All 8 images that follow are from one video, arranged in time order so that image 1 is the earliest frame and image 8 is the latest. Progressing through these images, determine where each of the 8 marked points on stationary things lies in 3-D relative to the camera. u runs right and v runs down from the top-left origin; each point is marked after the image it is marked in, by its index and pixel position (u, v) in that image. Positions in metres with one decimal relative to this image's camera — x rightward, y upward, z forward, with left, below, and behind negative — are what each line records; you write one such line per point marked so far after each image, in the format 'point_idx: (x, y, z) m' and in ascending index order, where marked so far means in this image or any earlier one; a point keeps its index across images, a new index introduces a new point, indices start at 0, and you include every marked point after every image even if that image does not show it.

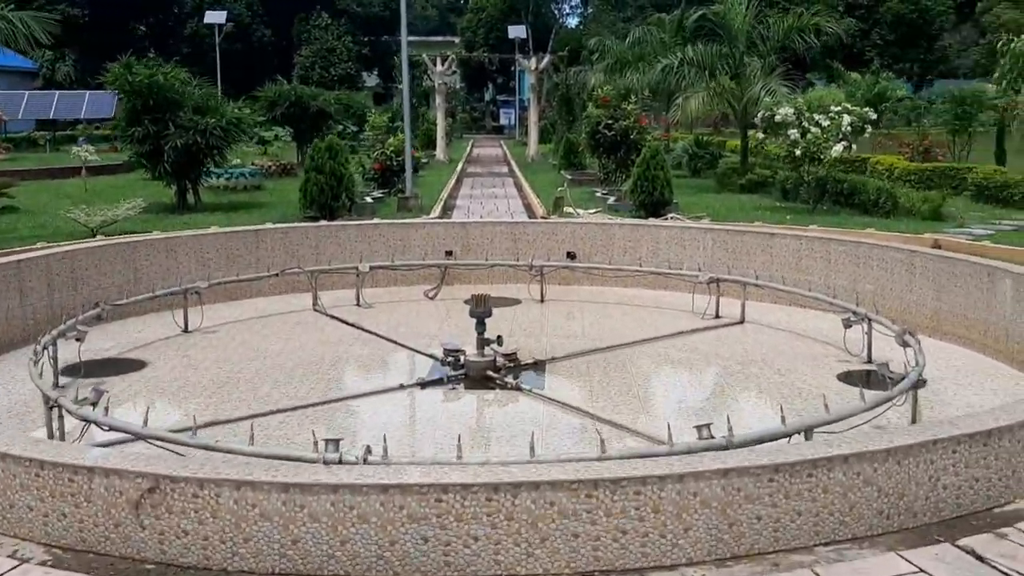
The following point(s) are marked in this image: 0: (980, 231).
0: (+5.0, +0.6, +10.2) m
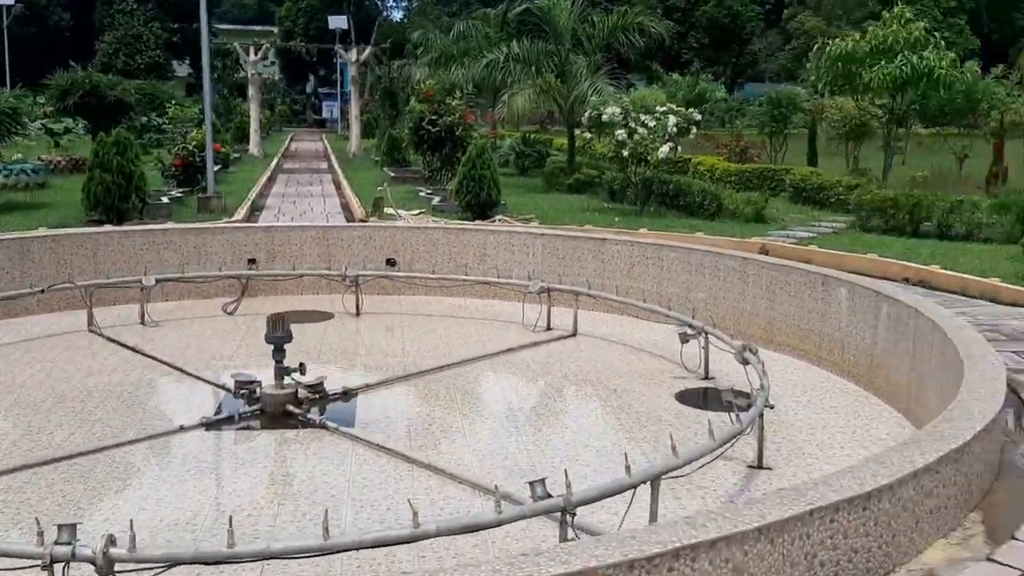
0: (+3.1, +0.6, +10.2) m
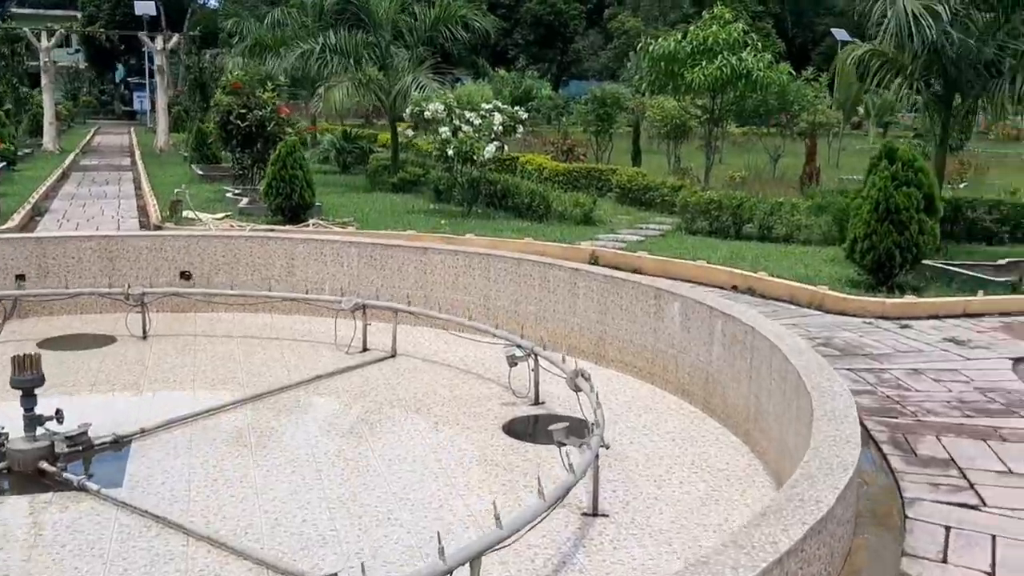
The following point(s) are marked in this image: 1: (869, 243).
0: (+1.2, +0.5, +10.0) m
1: (+2.6, +0.3, +7.0) m
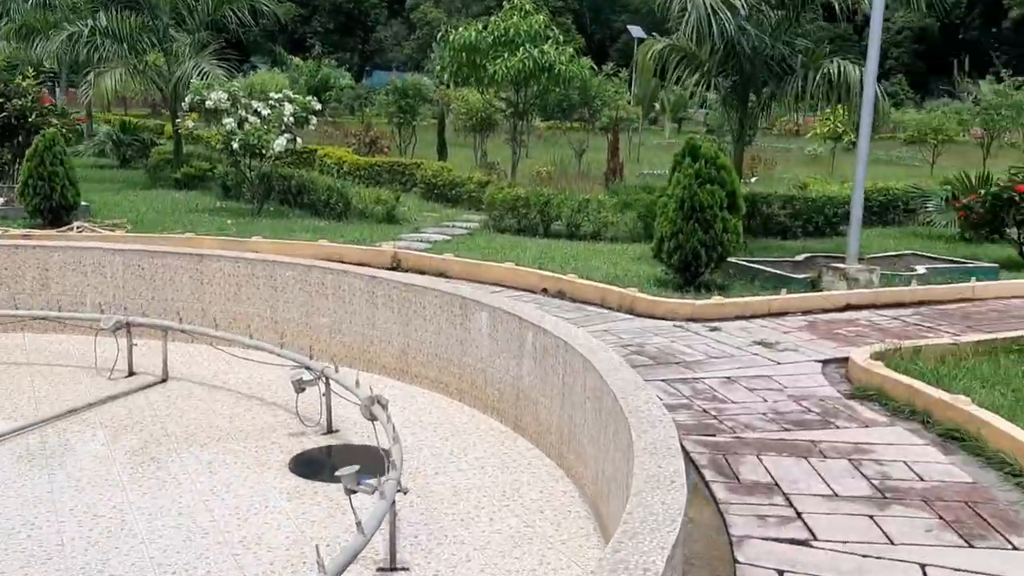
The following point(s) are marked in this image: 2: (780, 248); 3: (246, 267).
0: (-0.8, +0.5, +9.5) m
1: (+1.2, +0.3, +6.9) m
2: (+2.7, +0.4, +9.6) m
3: (-1.7, +0.1, +6.3) m
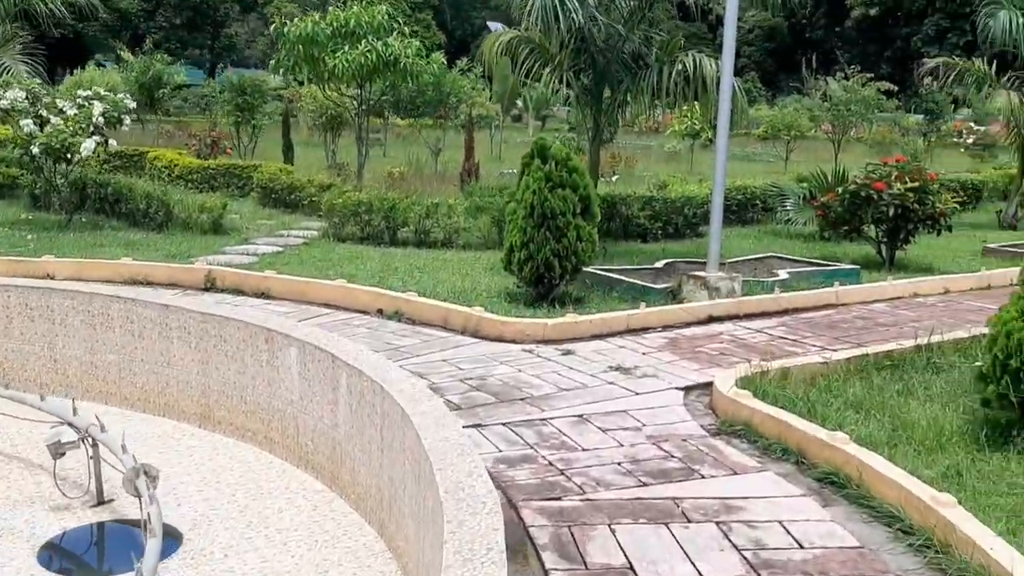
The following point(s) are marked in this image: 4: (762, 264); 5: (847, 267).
0: (-2.2, +0.4, +8.5) m
1: (+0.1, +0.2, +6.2) m
2: (+1.2, +0.3, +9.1) m
3: (-2.7, 0.0, +5.2) m
4: (+2.0, +0.2, +7.7) m
5: (+2.6, +0.2, +7.5) m
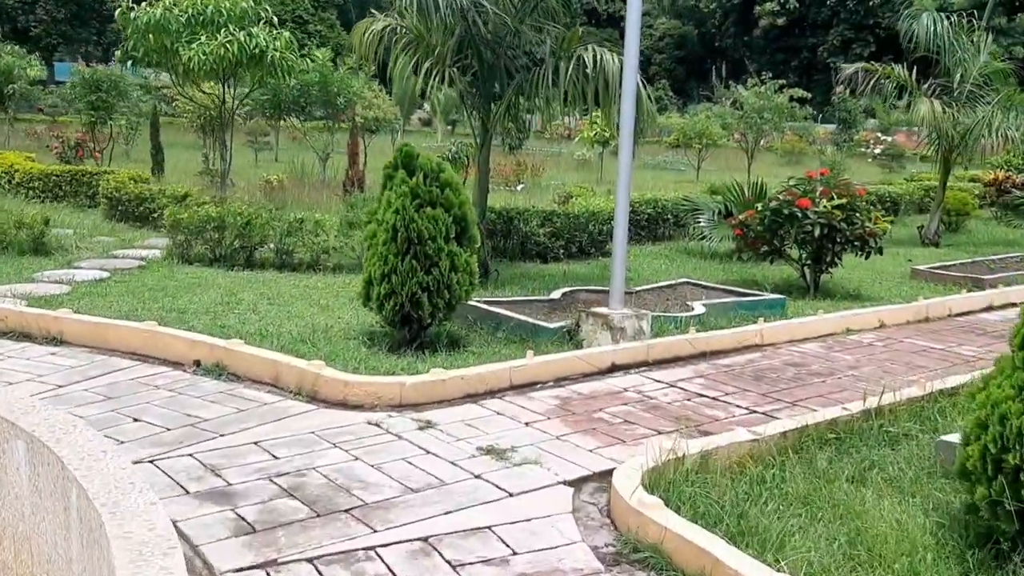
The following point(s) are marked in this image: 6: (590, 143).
0: (-3.1, +0.1, +7.1) m
1: (-0.7, 0.0, +5.0) m
2: (+0.2, +0.1, +8.0) m
3: (-3.3, -0.3, +3.8) m
4: (+1.1, 0.0, +6.7) m
5: (+1.8, -0.1, +6.5) m
6: (+1.6, +2.9, +19.6) m
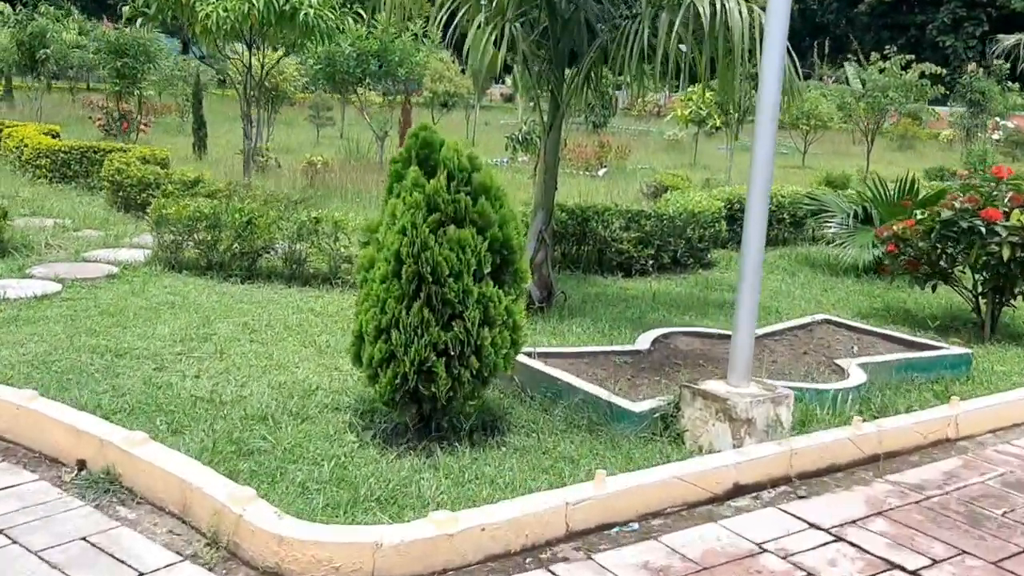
0: (-2.7, 0.0, +5.6) m
1: (-0.4, -0.2, +3.3) m
2: (+0.7, -0.1, +6.2) m
3: (-3.2, -0.4, +2.3) m
4: (+1.5, -0.3, +4.8) m
5: (+2.1, -0.3, +4.5) m
6: (+3.1, +3.0, +17.5) m
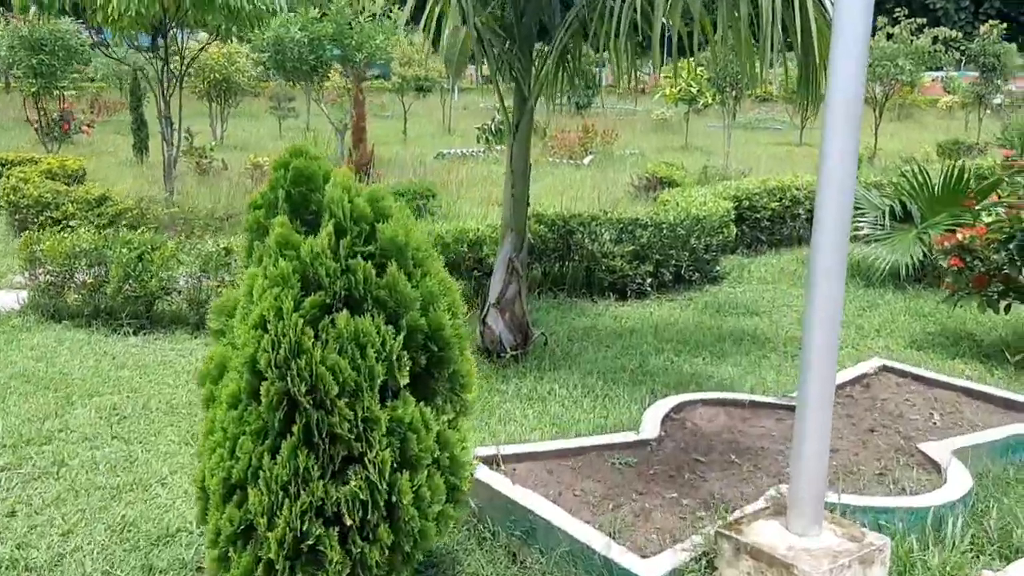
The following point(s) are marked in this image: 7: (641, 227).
0: (-2.9, -0.3, +4.3) m
1: (-0.6, -0.5, +2.0) m
2: (+0.5, -0.2, +4.9) m
3: (-3.3, -0.8, +1.0) m
4: (+1.3, -0.4, +3.6) m
5: (+1.9, -0.5, +3.3) m
6: (+2.7, +3.1, +16.2) m
7: (+0.8, +0.4, +5.8) m
